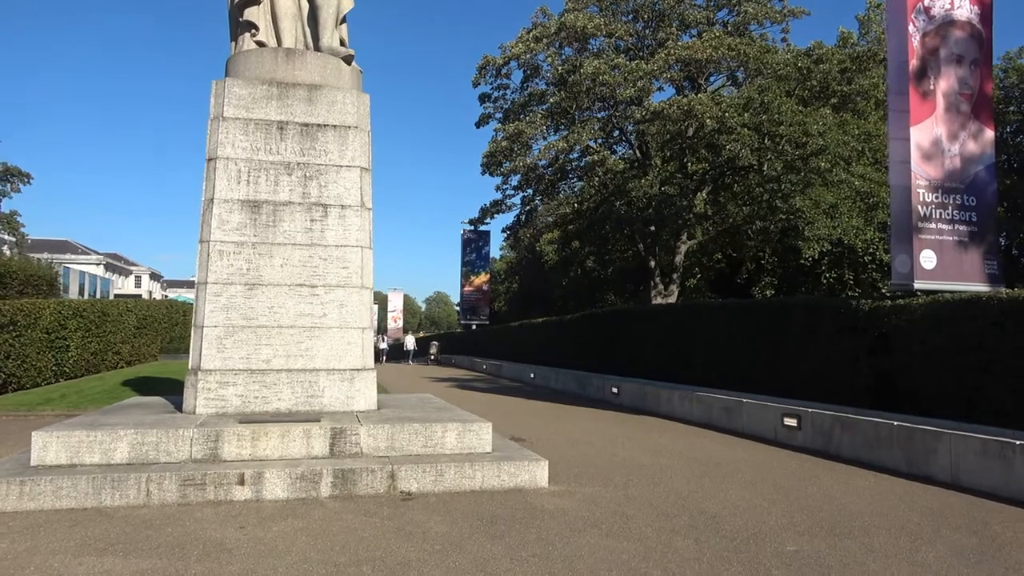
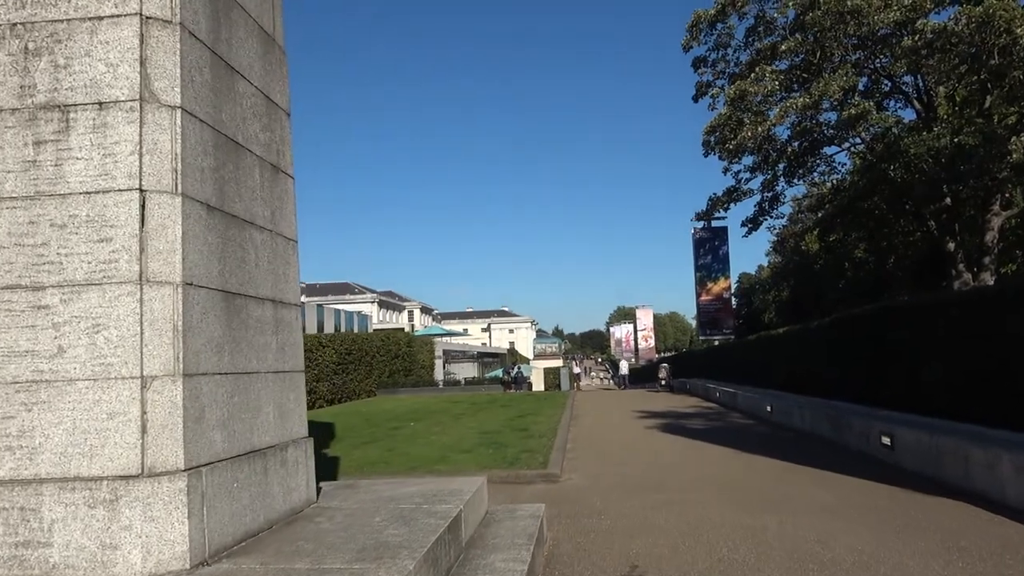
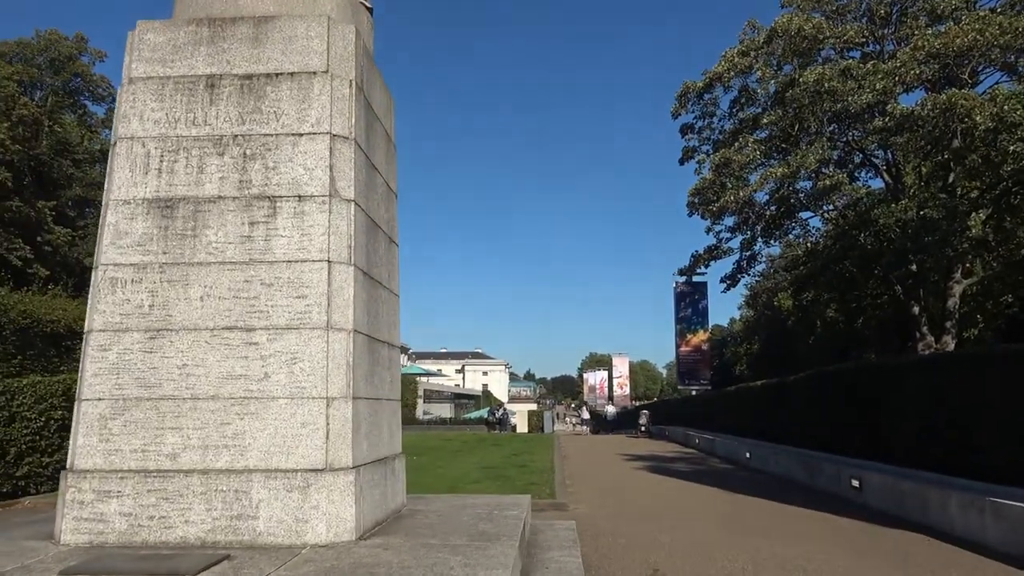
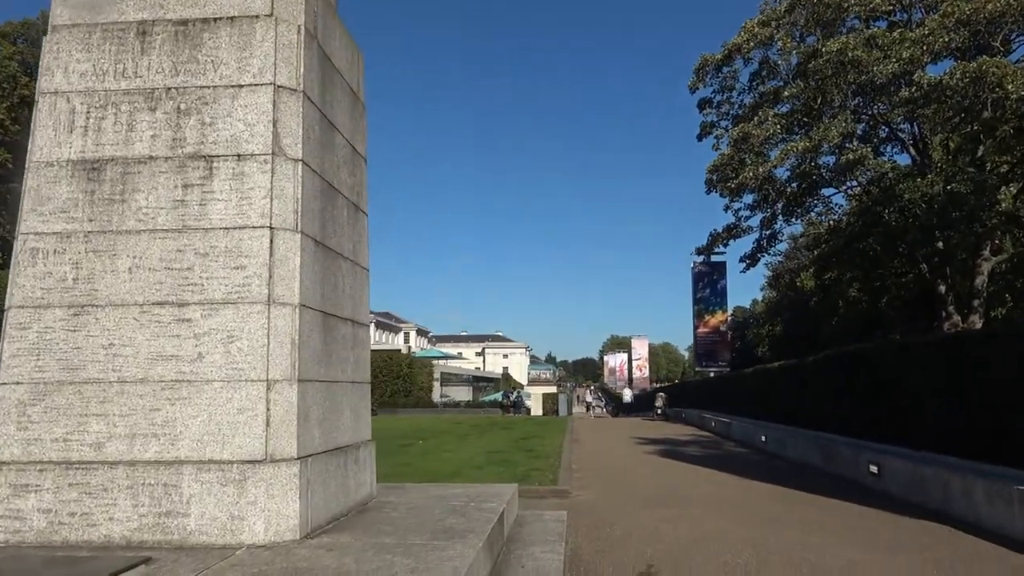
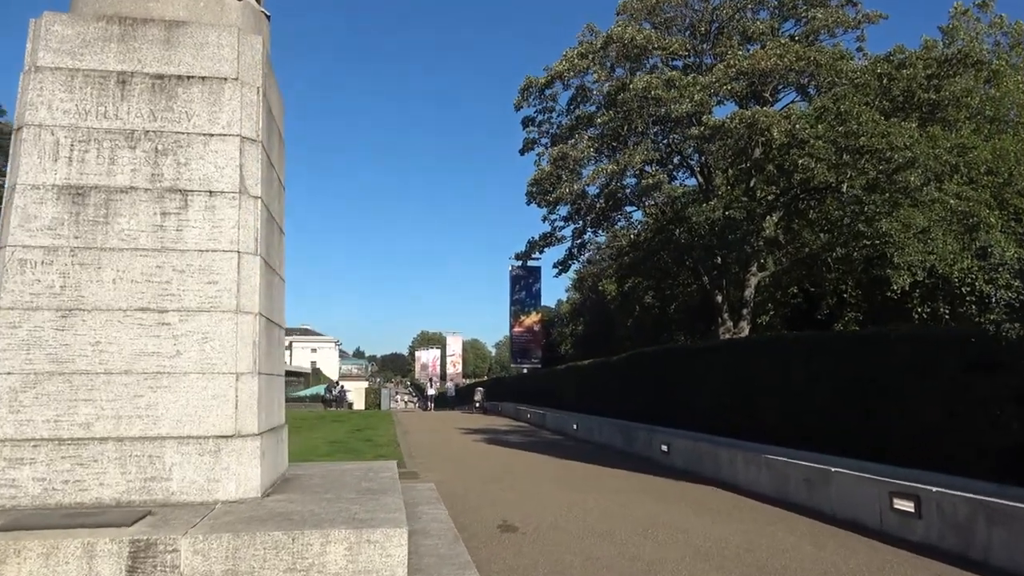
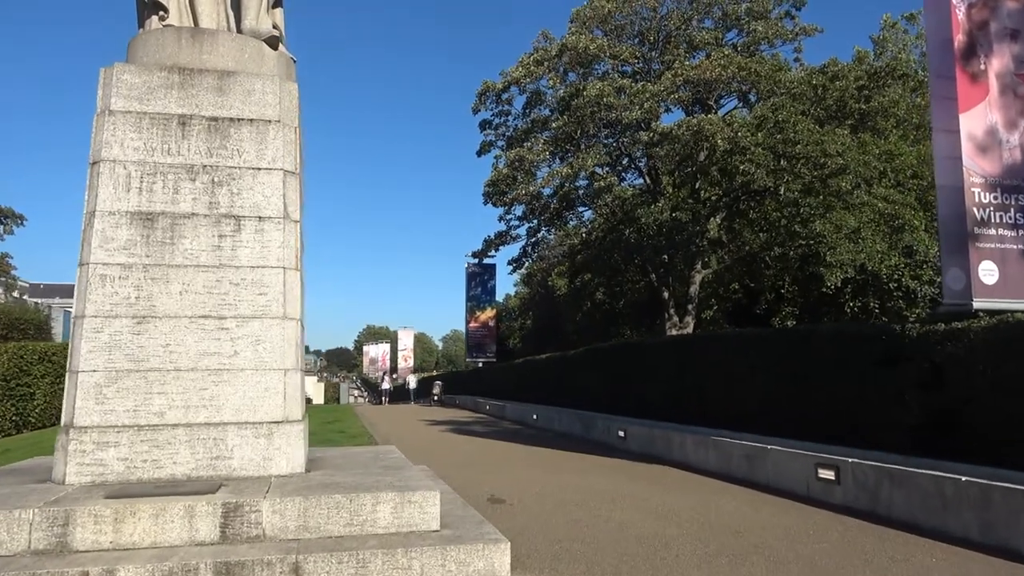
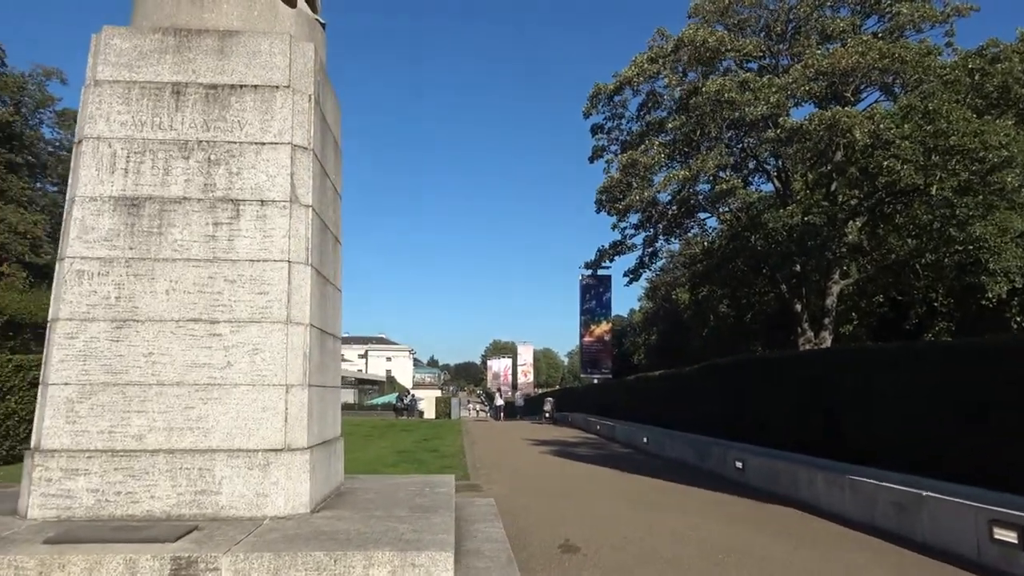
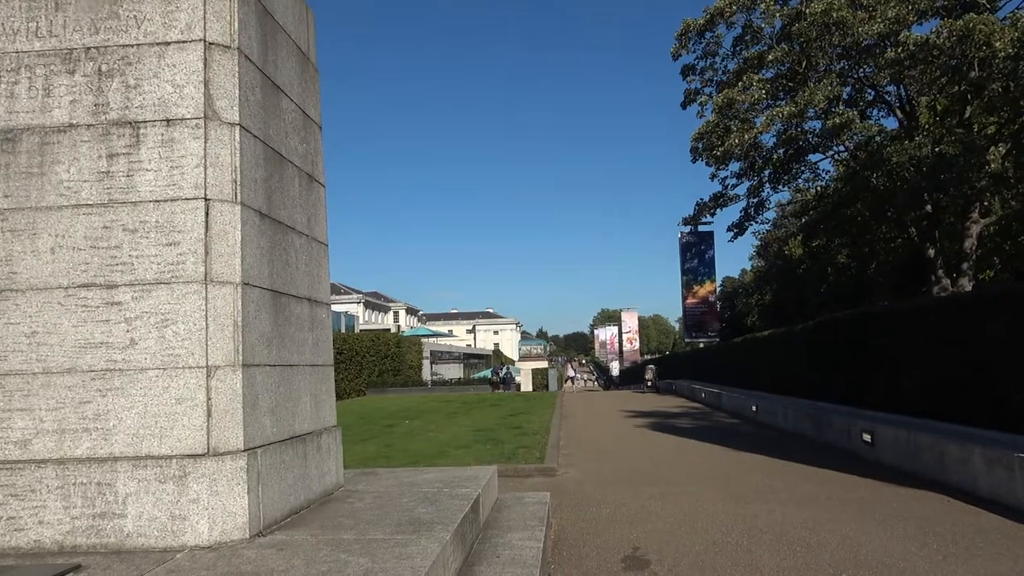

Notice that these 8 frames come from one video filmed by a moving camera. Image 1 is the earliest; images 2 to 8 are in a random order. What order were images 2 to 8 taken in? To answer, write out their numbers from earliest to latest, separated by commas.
6, 5, 7, 3, 4, 8, 2
